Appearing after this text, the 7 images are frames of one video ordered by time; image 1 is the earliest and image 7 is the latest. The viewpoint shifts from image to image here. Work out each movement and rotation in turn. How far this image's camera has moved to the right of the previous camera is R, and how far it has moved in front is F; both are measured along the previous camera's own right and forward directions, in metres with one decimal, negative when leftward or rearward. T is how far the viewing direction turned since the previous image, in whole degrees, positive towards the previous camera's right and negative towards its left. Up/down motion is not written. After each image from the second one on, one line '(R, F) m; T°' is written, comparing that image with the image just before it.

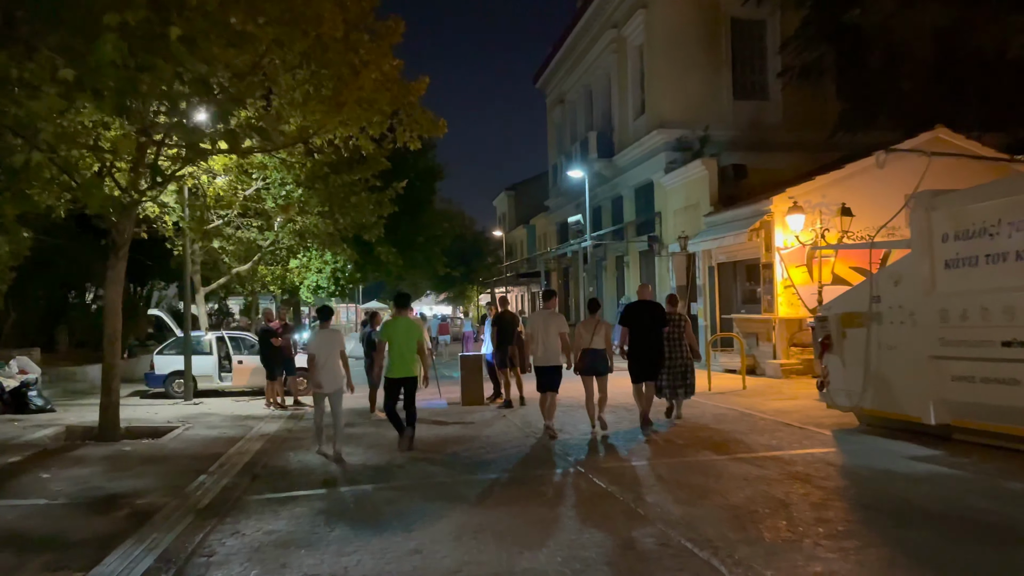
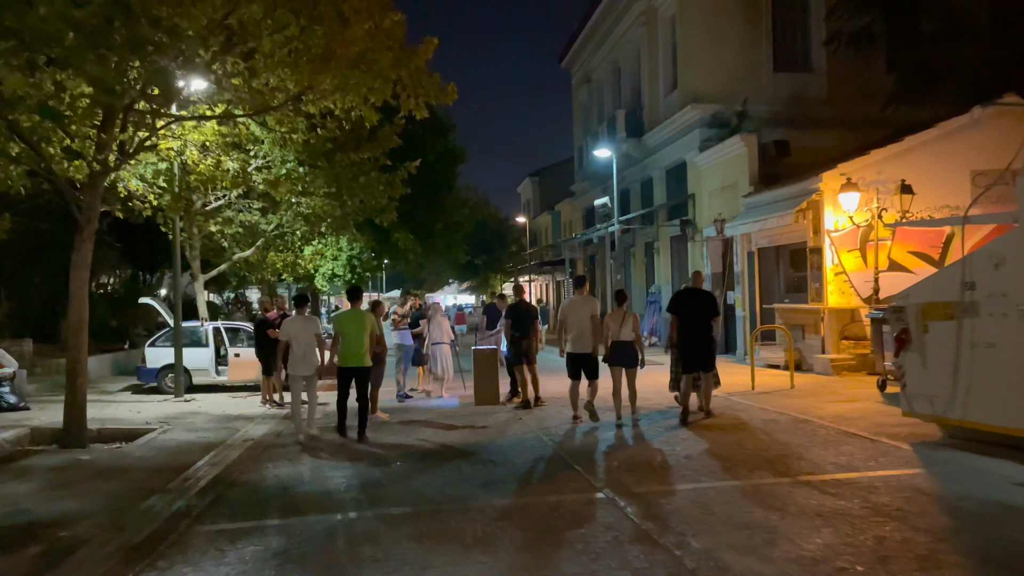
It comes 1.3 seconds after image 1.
(+0.1, +1.4) m; -2°
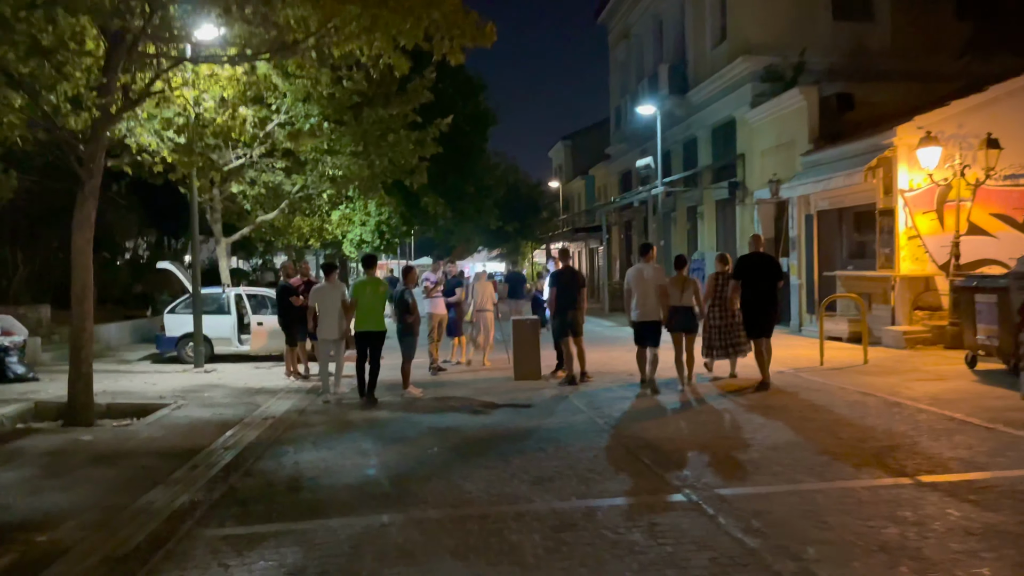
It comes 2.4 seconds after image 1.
(-0.2, +1.1) m; -2°
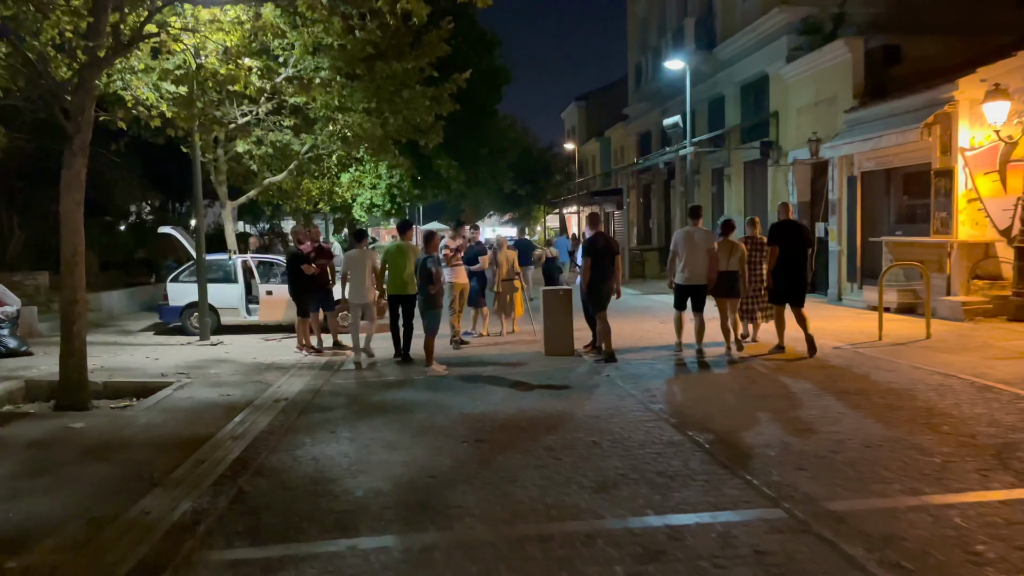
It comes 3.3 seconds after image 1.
(-0.3, +0.9) m; 0°
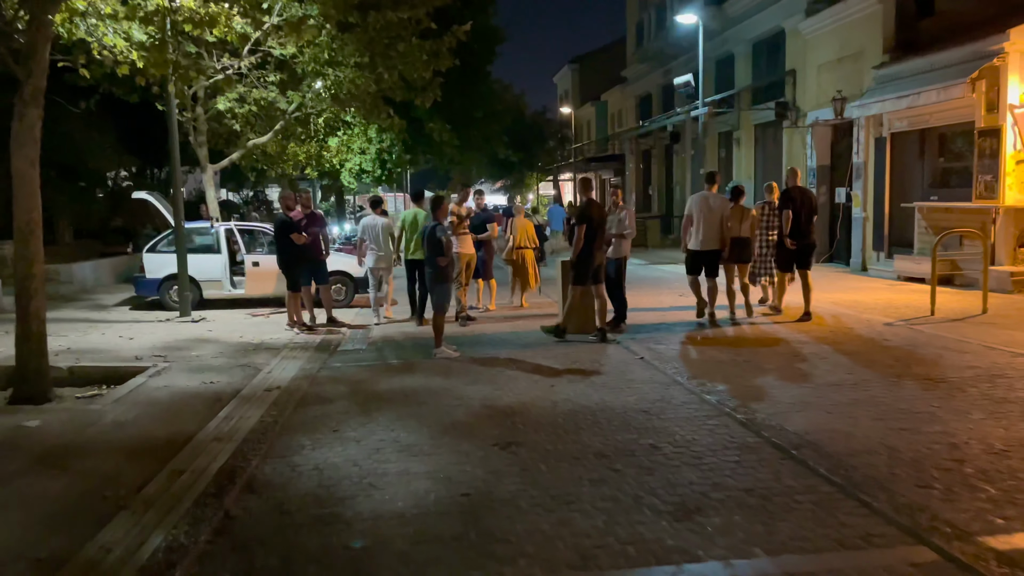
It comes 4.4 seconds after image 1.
(-0.3, +1.0) m; +1°
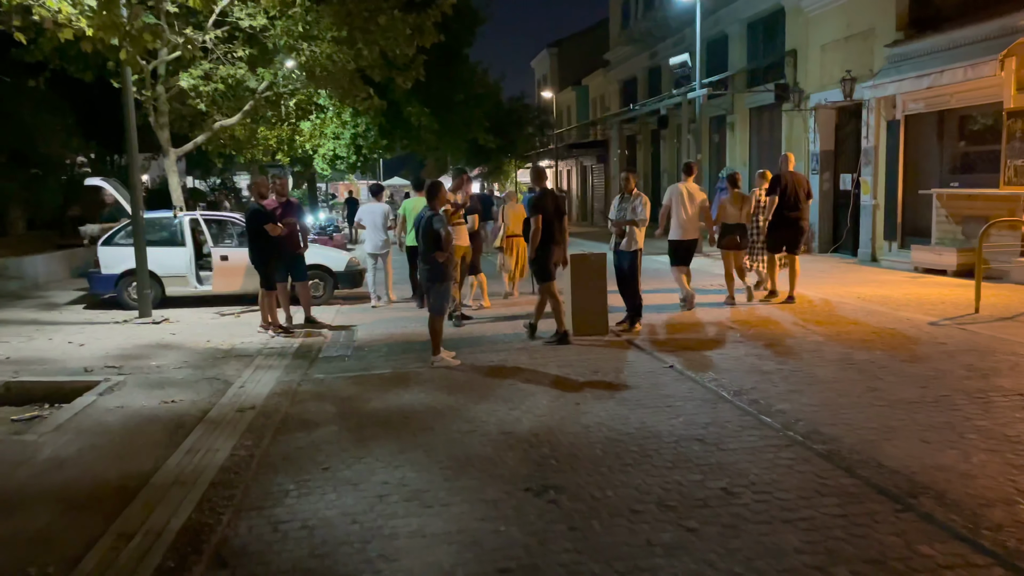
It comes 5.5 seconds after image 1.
(-0.3, +1.0) m; +2°
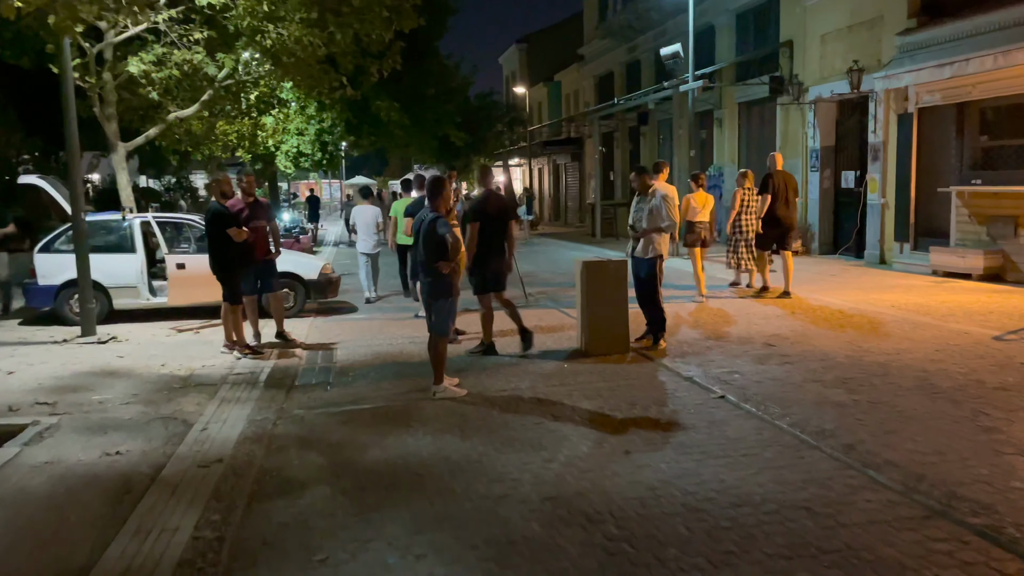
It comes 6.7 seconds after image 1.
(-0.4, +1.1) m; +3°
